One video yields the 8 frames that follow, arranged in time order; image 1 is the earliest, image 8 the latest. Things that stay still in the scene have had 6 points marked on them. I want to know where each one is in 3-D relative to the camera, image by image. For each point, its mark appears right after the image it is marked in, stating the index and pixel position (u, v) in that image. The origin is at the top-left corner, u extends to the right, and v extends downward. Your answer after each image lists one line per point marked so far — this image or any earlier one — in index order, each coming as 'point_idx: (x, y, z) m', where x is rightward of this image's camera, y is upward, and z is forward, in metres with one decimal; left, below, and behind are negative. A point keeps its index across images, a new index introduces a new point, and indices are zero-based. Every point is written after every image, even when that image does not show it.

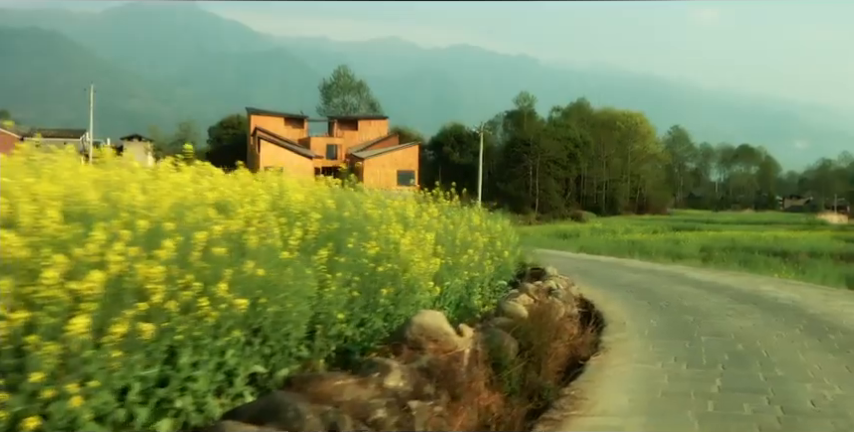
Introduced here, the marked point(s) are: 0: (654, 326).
0: (+1.9, -0.9, +7.4) m
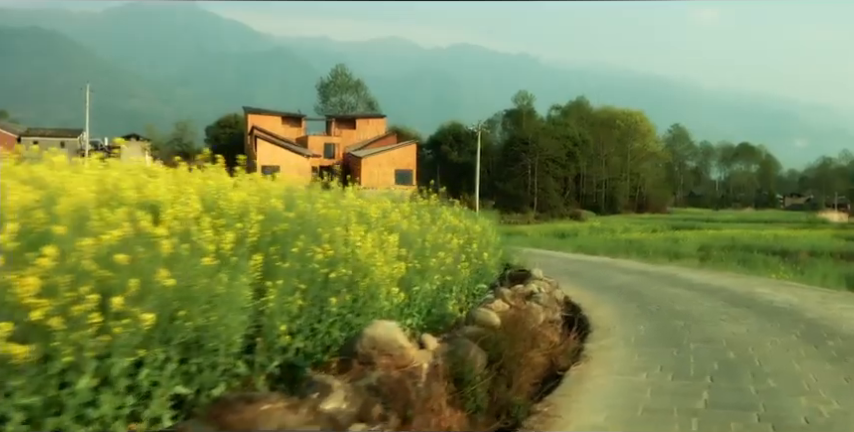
0: (+1.7, -0.9, +7.0) m
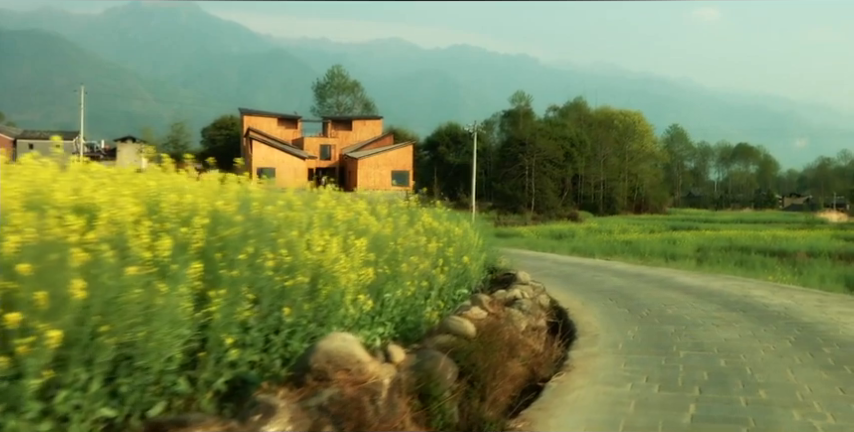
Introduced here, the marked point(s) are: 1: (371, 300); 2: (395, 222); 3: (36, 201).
0: (+1.5, -0.9, +6.7) m
1: (-0.3, -0.5, +4.9) m
2: (-0.2, 0.0, +6.0) m
3: (-1.3, +0.1, +3.1) m
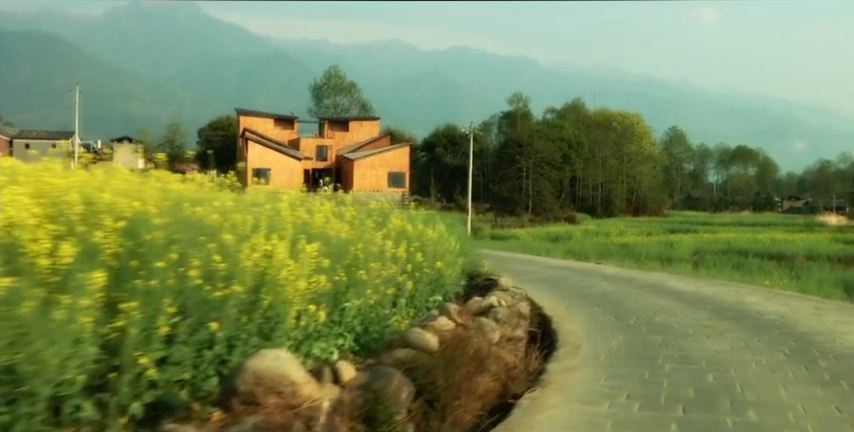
0: (+1.3, -0.9, +6.3) m
1: (-0.5, -0.5, +4.5) m
2: (-0.4, -0.1, +5.6) m
3: (-1.5, 0.0, +2.7) m
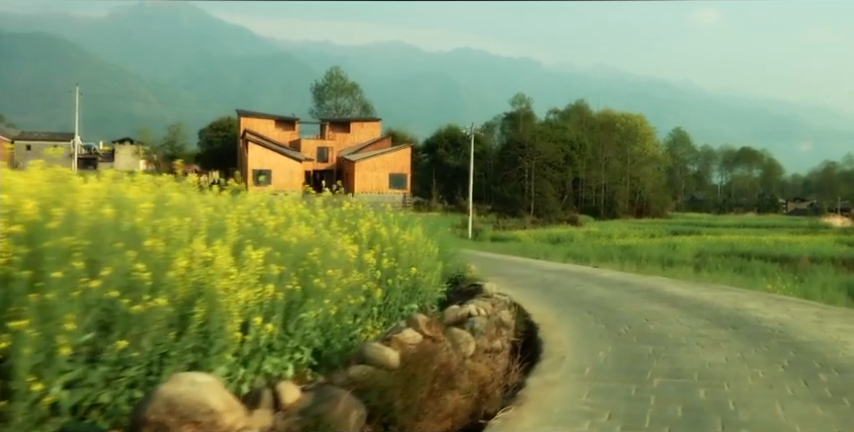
0: (+1.1, -1.0, +5.9) m
1: (-0.7, -0.5, +4.1) m
2: (-0.6, -0.1, +5.2) m
3: (-1.7, 0.0, +2.3) m
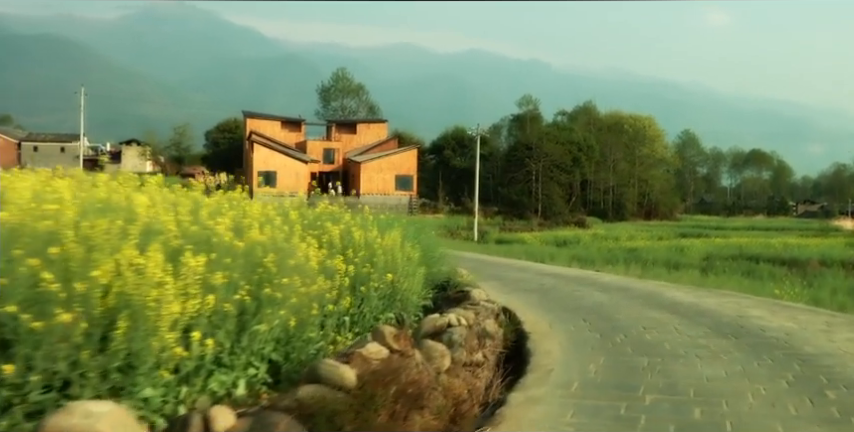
0: (+1.0, -1.0, +5.5) m
1: (-0.8, -0.5, +3.7) m
2: (-0.8, -0.1, +4.8) m
3: (-1.9, 0.0, +2.0) m
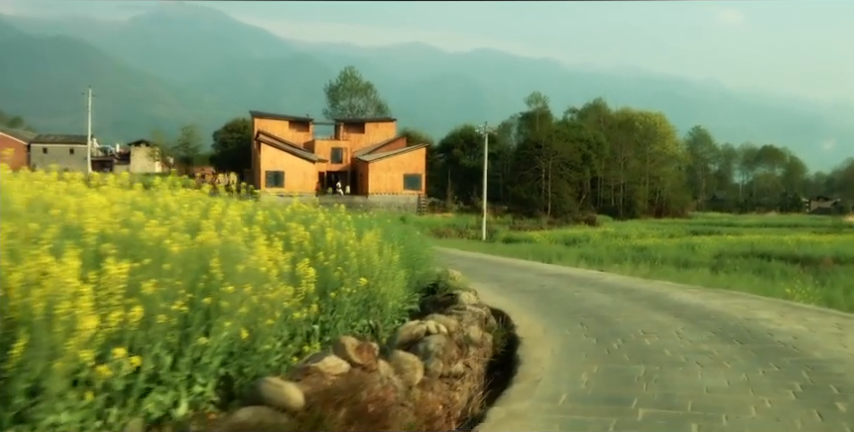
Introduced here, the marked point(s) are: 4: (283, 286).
0: (+0.9, -1.0, +5.1) m
1: (-1.0, -0.5, +3.3) m
2: (-0.9, -0.1, +4.4) m
3: (-2.1, 0.0, +1.6) m
4: (-0.7, -0.3, +4.4) m
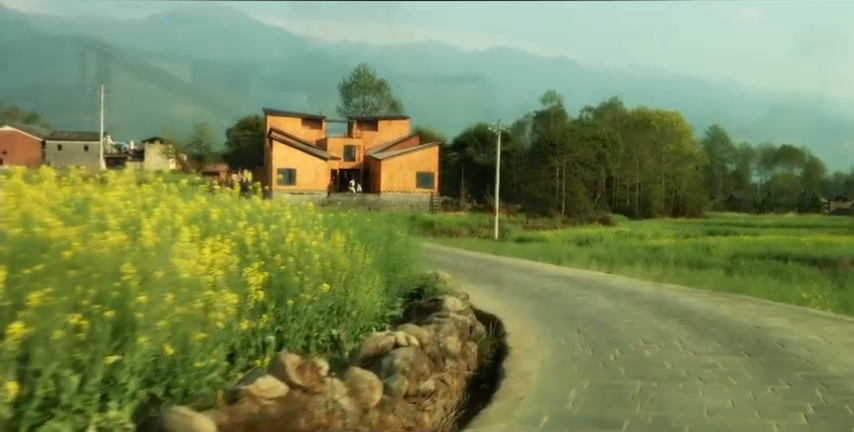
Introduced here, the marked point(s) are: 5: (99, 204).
0: (+0.7, -1.0, +4.6) m
1: (-1.2, -0.5, +2.8) m
2: (-1.1, -0.1, +4.0) m
3: (-2.3, 0.0, +1.1) m
4: (-0.9, -0.3, +3.9) m
5: (-1.5, +0.1, +4.0) m
